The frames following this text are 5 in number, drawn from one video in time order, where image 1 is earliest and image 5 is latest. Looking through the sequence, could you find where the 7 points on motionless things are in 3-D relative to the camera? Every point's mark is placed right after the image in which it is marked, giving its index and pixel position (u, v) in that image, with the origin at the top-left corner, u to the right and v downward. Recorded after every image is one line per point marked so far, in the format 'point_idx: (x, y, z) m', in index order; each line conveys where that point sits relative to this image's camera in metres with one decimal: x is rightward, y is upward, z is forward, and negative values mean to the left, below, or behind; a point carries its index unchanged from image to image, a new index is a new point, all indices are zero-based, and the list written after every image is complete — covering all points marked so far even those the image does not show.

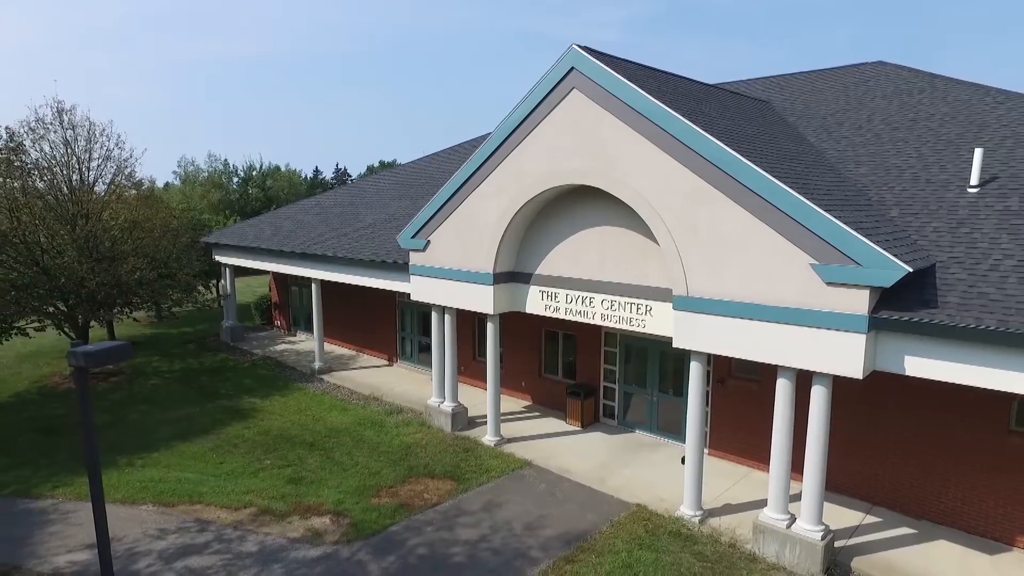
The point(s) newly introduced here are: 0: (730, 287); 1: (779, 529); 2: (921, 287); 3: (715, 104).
0: (+2.1, 0.0, +8.8) m
1: (+2.6, -2.3, +8.7) m
2: (+3.6, 0.0, +7.8) m
3: (+2.6, +2.4, +11.5) m
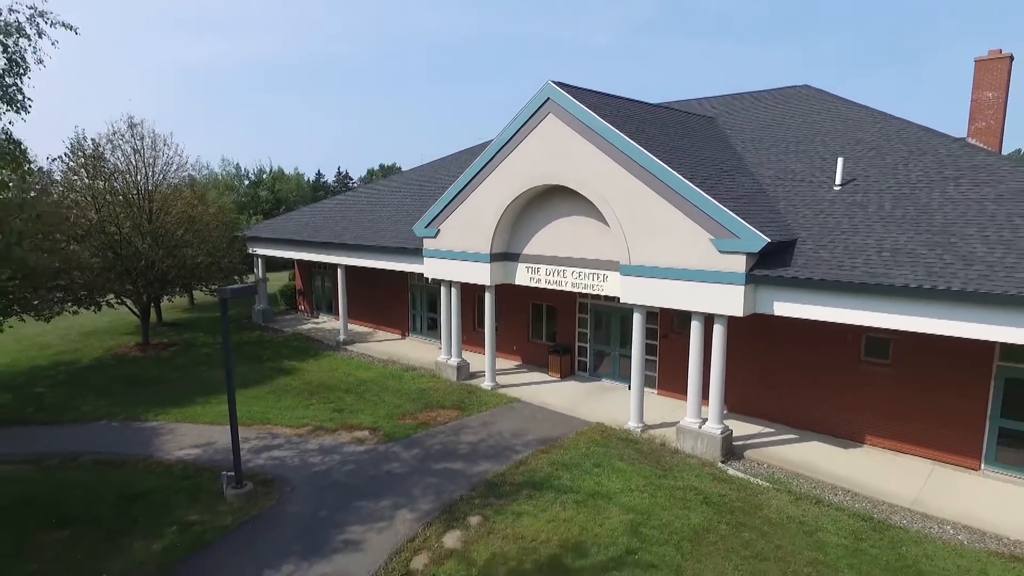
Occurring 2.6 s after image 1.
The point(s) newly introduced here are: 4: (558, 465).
0: (+2.0, +0.4, +12.3) m
1: (+2.4, -1.9, +12.2) m
2: (+3.4, +0.4, +11.3) m
3: (+2.5, +2.8, +15.0) m
4: (+0.6, -2.3, +11.6) m
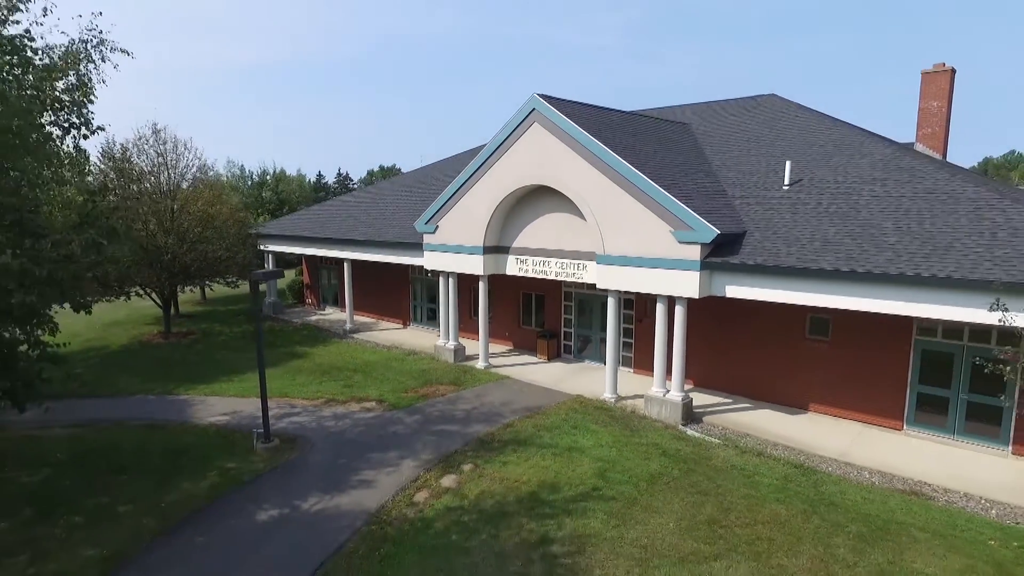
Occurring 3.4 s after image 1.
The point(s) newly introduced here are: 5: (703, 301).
0: (+1.8, +0.6, +14.1) m
1: (+2.3, -1.7, +14.0) m
2: (+3.3, +0.6, +13.2) m
3: (+2.3, +3.0, +16.9) m
4: (+0.4, -2.1, +13.4) m
5: (+3.3, -0.2, +15.3) m
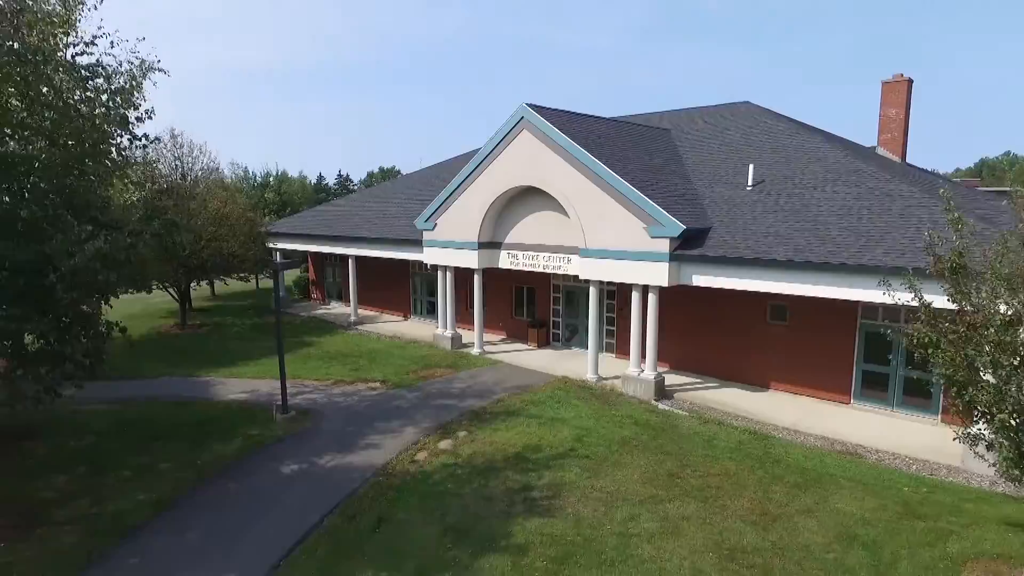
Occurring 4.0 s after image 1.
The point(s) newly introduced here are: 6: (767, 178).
0: (+1.7, +0.8, +15.7) m
1: (+2.1, -1.5, +15.6) m
2: (+3.1, +0.8, +14.8) m
3: (+2.1, +3.1, +18.5) m
4: (+0.3, -1.9, +15.0) m
5: (+3.1, 0.0, +17.0) m
6: (+4.6, +2.0, +16.4) m
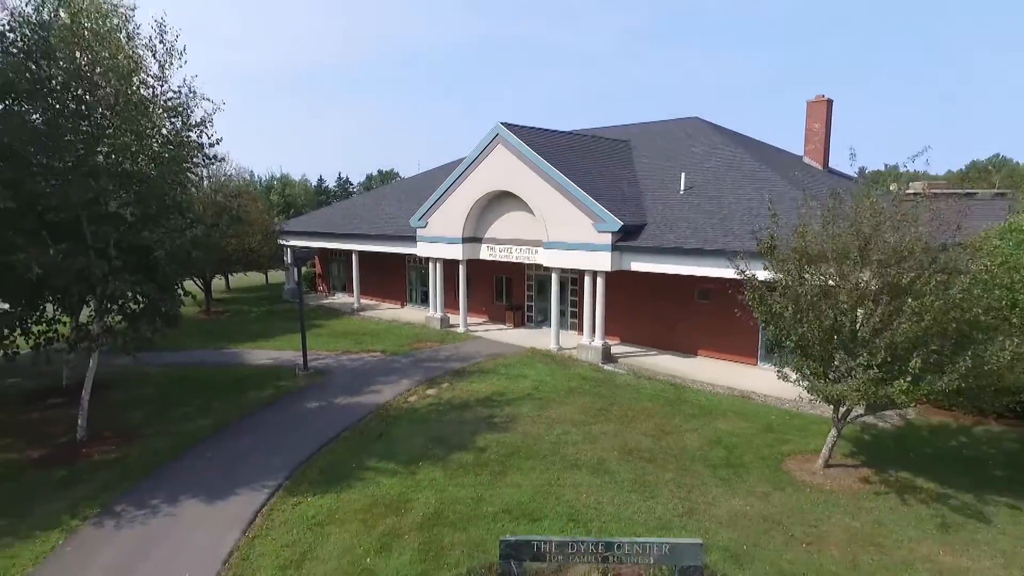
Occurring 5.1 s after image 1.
0: (+1.1, +1.1, +19.4) m
1: (+1.6, -1.2, +19.3) m
2: (+2.6, +1.1, +18.4) m
3: (+1.6, +3.4, +22.1) m
4: (-0.3, -1.6, +18.6) m
5: (+2.6, +0.3, +20.6) m
6: (+4.1, +2.3, +20.0) m
